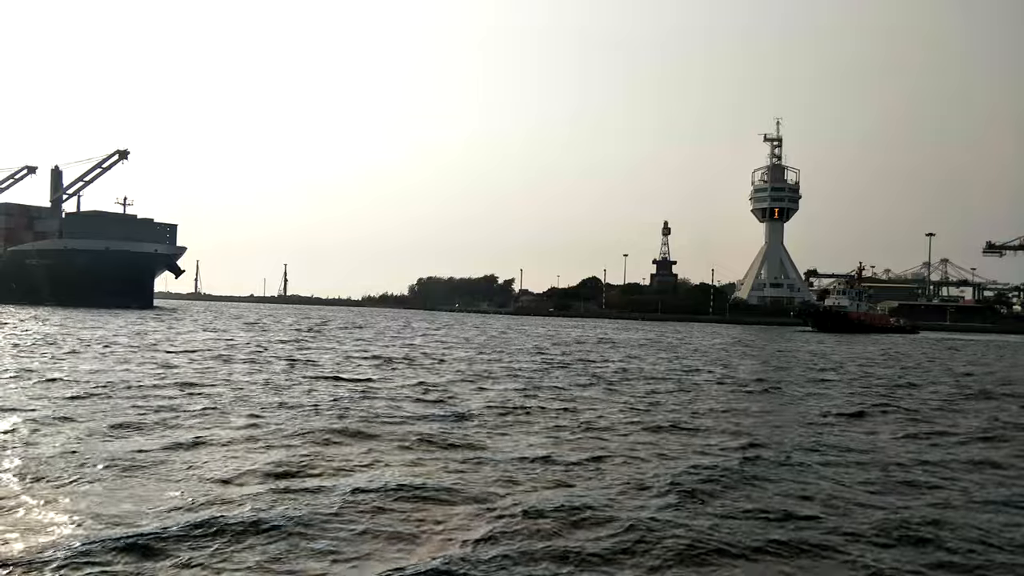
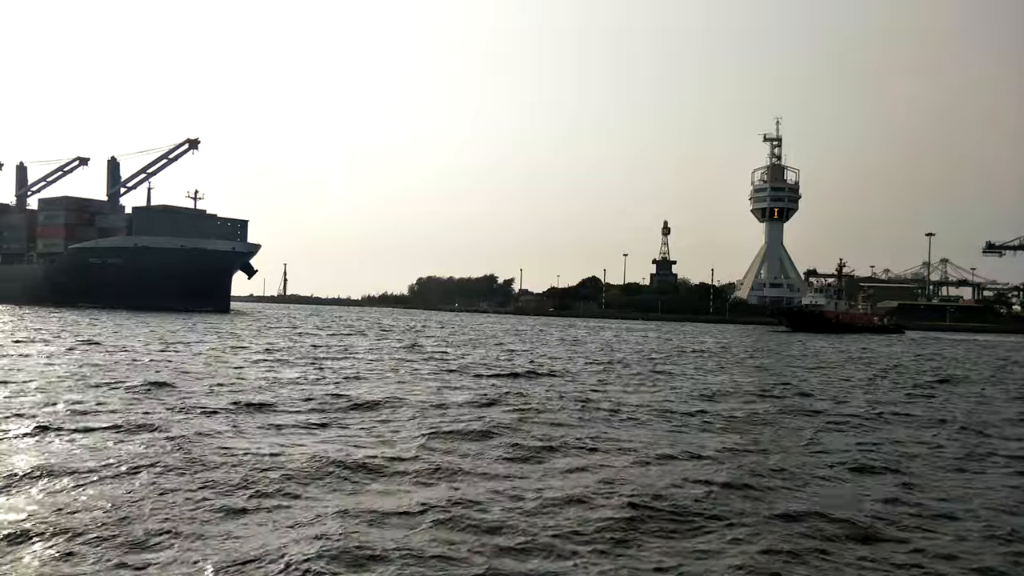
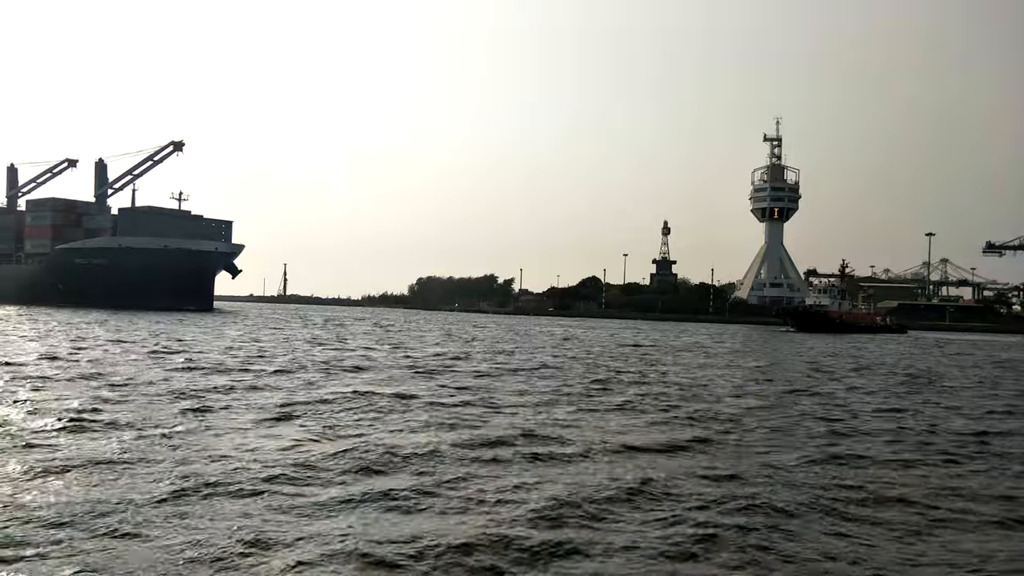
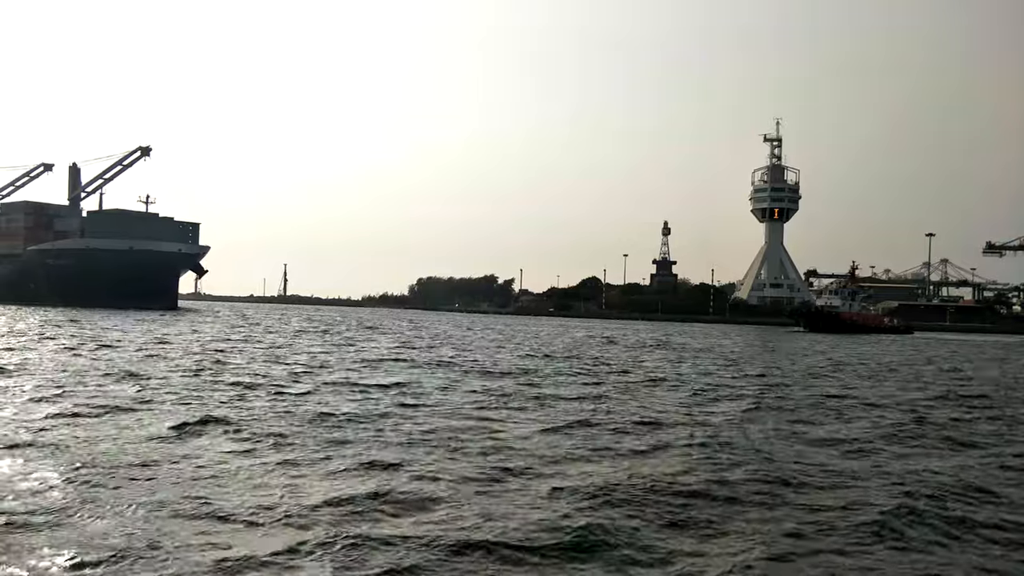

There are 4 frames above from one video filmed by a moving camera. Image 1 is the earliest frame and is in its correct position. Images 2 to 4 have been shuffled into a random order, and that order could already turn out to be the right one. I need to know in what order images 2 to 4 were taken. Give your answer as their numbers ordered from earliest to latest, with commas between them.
4, 3, 2
